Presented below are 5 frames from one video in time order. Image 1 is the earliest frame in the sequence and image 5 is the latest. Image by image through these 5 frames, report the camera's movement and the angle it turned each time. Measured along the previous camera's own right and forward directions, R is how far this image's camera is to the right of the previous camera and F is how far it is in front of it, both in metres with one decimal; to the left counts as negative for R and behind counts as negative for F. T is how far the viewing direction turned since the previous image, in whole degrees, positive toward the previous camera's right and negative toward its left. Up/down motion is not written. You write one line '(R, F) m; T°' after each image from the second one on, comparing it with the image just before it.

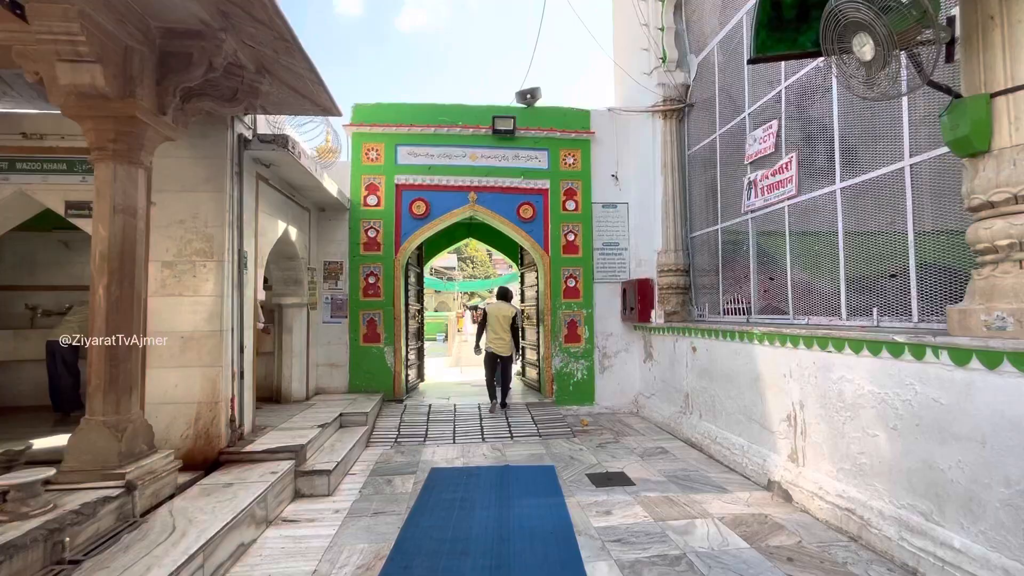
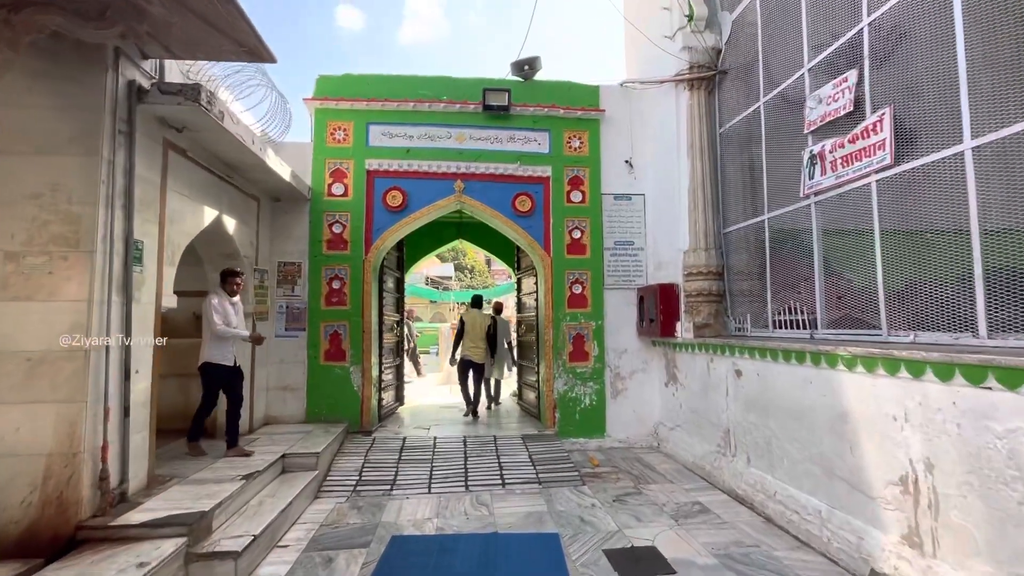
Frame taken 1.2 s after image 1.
(+0.1, +1.3) m; 0°
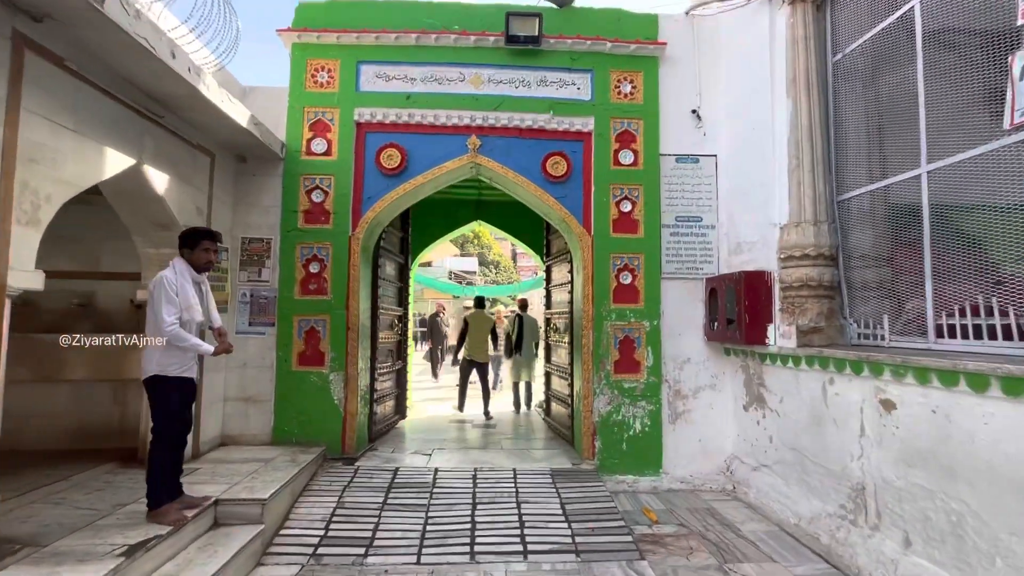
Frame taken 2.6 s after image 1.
(0.0, +1.4) m; -3°
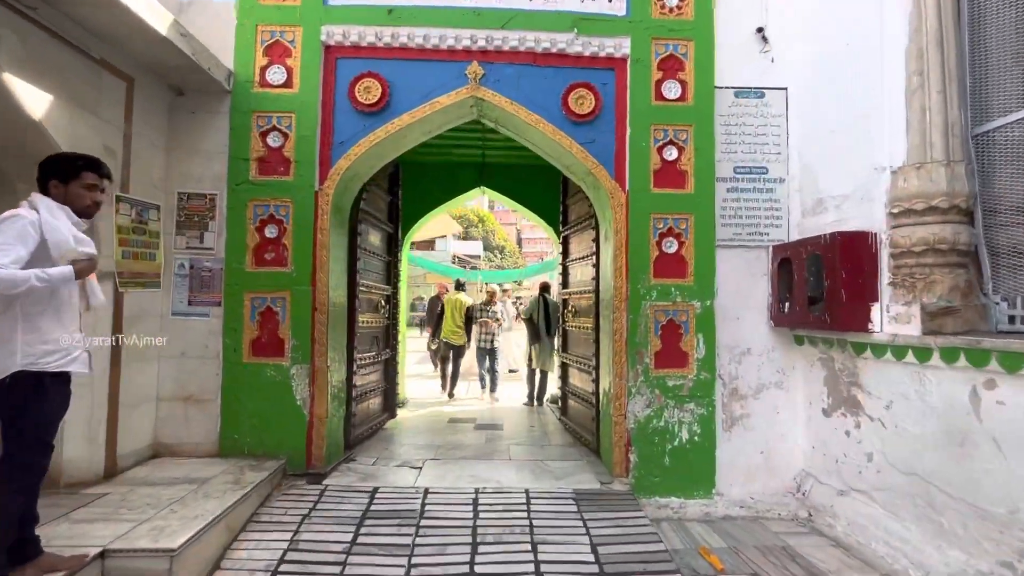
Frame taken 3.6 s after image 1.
(-0.1, +1.0) m; -1°
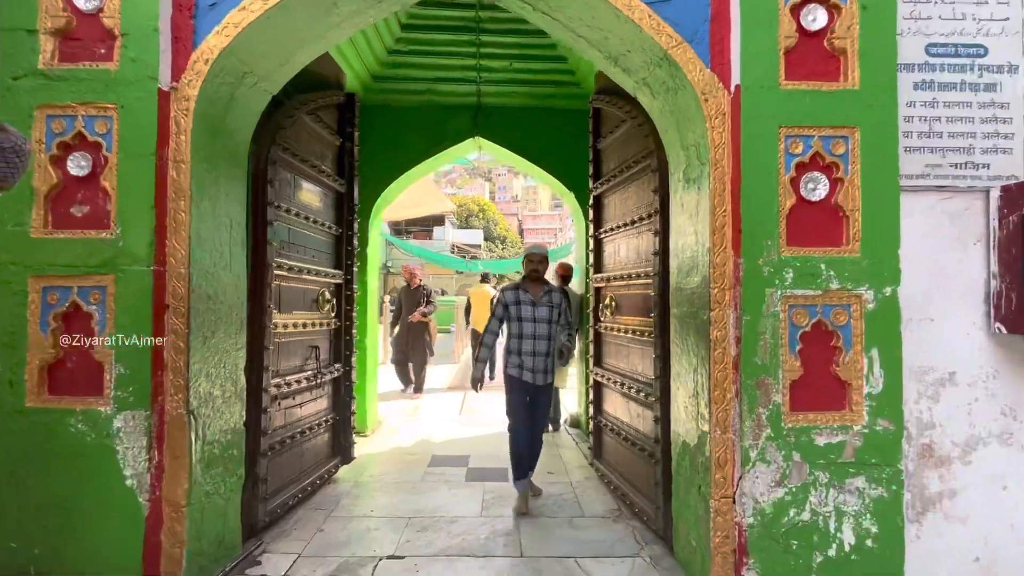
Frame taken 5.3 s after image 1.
(0.0, +1.7) m; 0°
